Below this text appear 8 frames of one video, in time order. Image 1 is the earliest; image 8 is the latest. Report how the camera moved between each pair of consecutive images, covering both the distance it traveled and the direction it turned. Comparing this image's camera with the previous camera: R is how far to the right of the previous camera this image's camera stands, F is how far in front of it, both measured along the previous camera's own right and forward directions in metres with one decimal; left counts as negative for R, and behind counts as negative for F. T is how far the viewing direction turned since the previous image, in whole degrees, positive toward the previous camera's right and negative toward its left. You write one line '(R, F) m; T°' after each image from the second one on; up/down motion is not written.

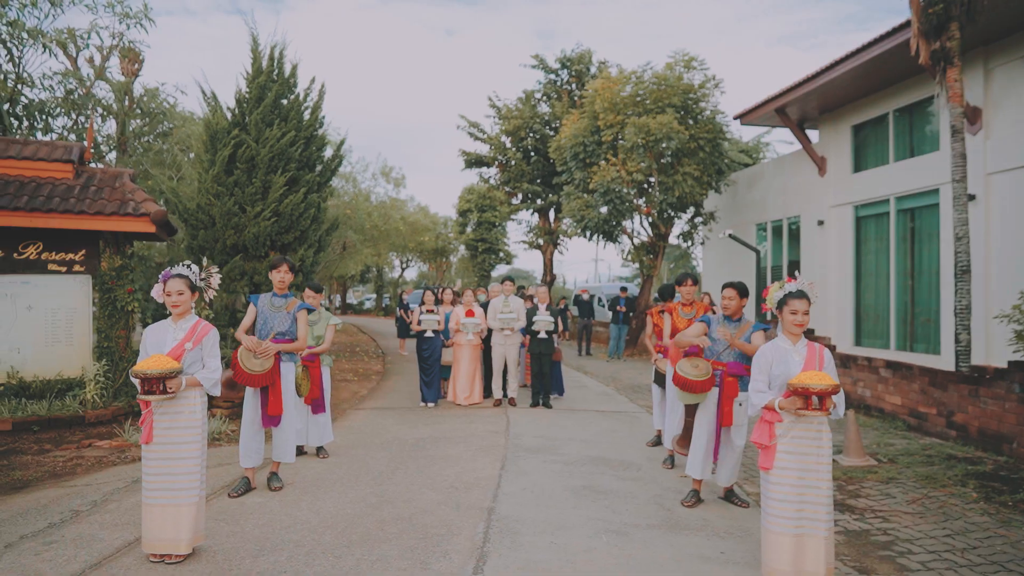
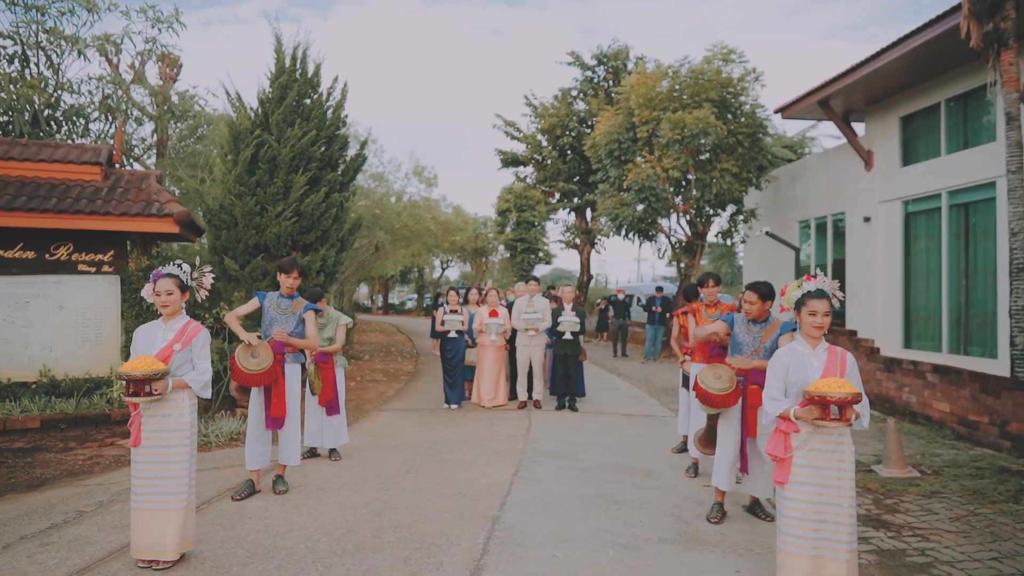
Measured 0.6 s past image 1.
(+0.3, +0.2) m; -4°
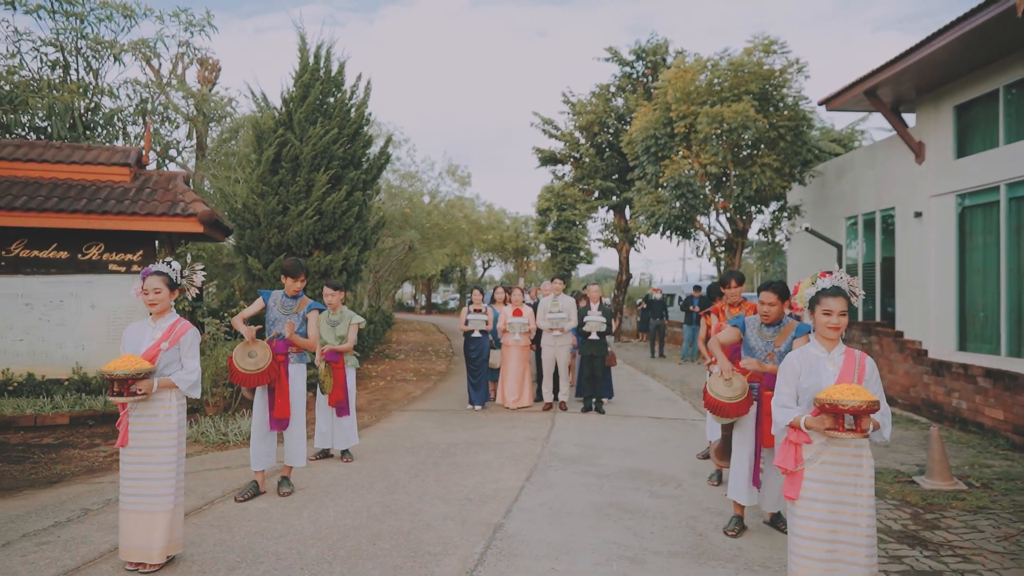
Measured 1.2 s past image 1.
(+0.3, +0.2) m; -4°
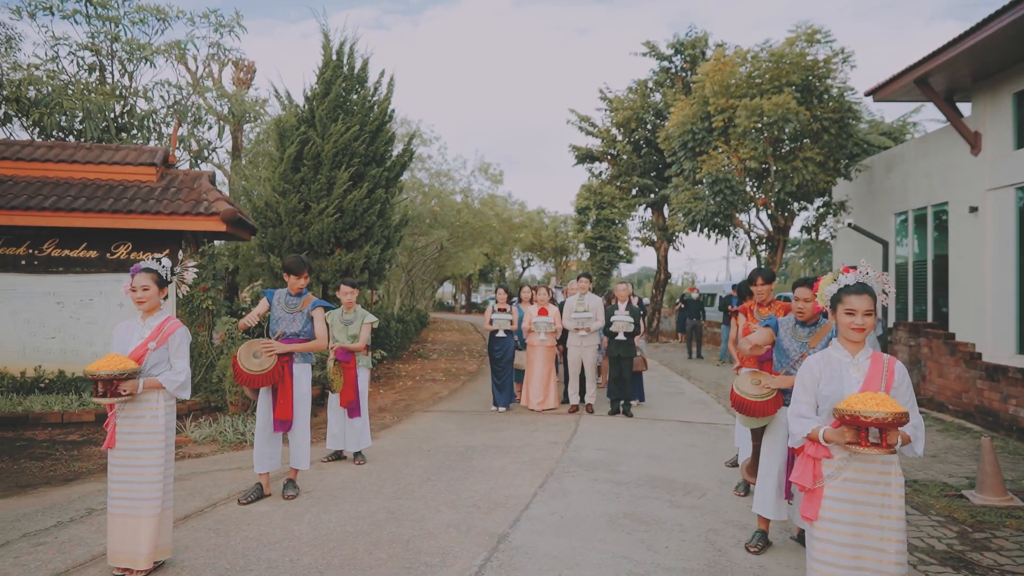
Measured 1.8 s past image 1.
(+0.3, +0.3) m; -4°
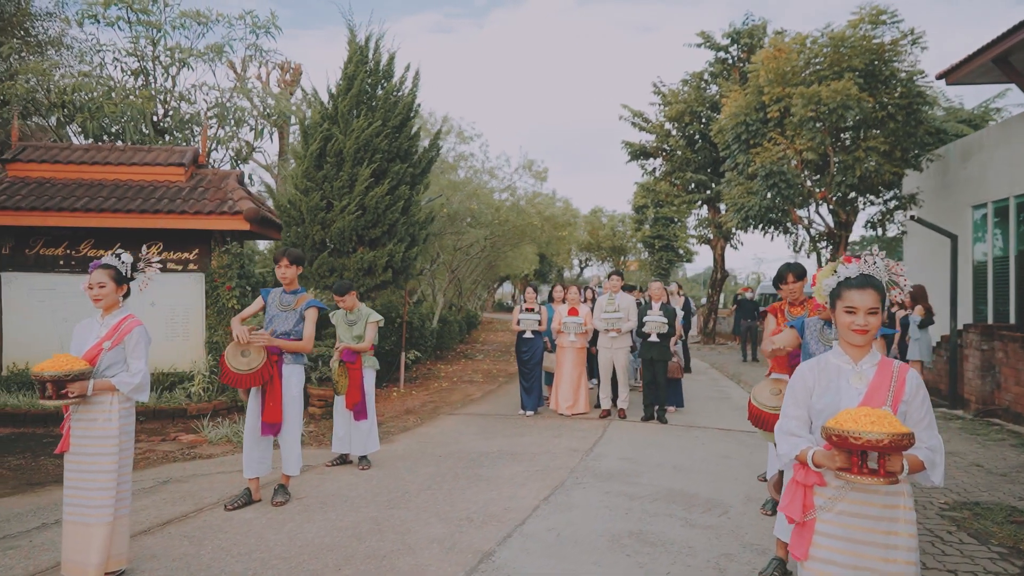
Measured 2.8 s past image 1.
(+0.5, +0.4) m; -5°
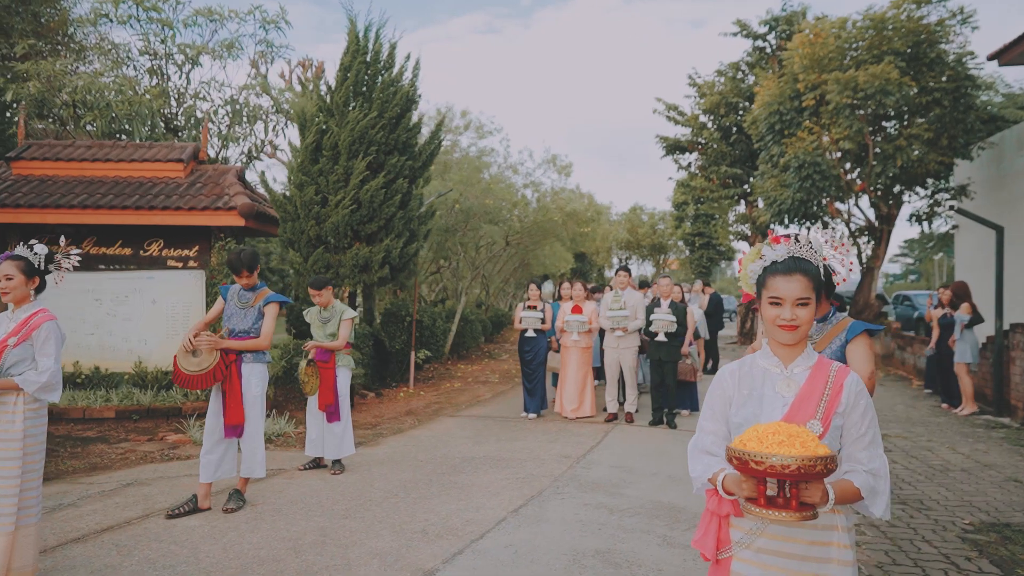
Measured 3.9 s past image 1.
(+0.6, +0.4) m; -4°
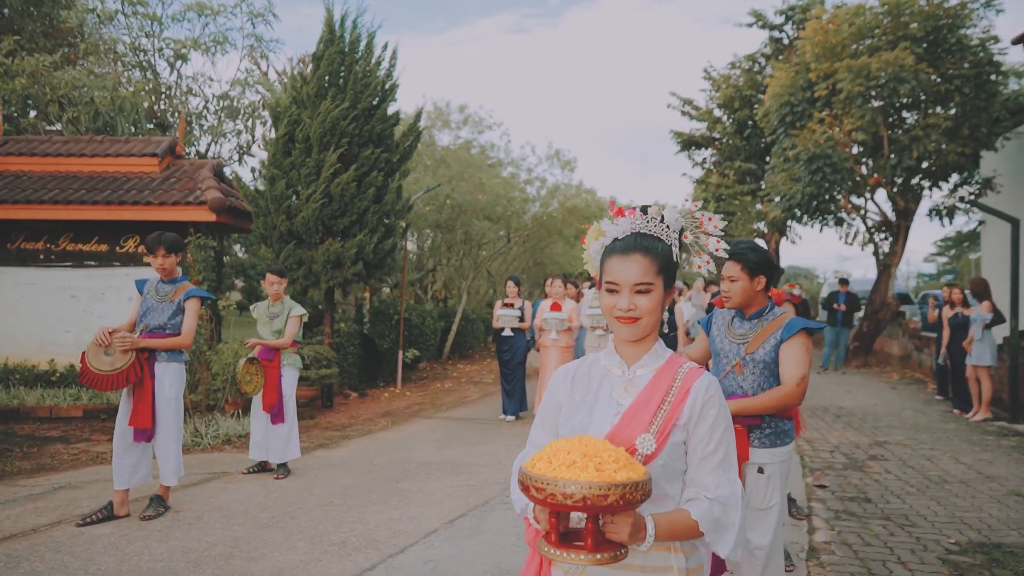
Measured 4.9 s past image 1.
(+0.7, +0.4) m; -2°
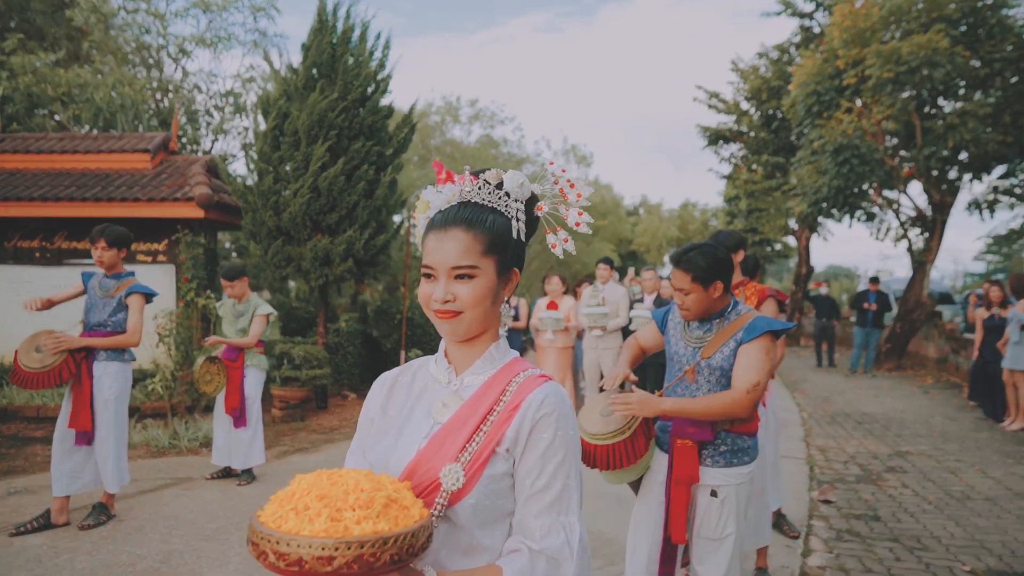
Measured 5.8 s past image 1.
(+0.5, +0.4) m; -3°
